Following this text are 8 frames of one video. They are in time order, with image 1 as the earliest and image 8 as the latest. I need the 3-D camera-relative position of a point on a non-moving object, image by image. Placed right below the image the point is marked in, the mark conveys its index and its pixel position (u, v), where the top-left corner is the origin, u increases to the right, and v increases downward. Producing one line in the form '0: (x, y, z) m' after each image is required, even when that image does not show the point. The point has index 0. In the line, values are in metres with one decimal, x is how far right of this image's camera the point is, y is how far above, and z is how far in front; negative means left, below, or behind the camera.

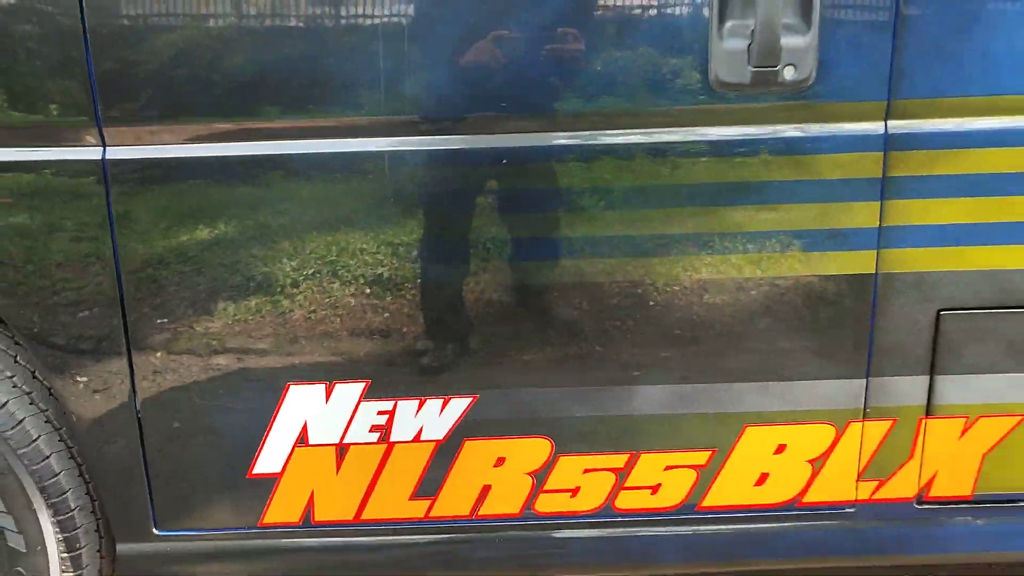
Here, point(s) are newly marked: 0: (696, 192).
0: (+0.2, +0.1, +1.2) m
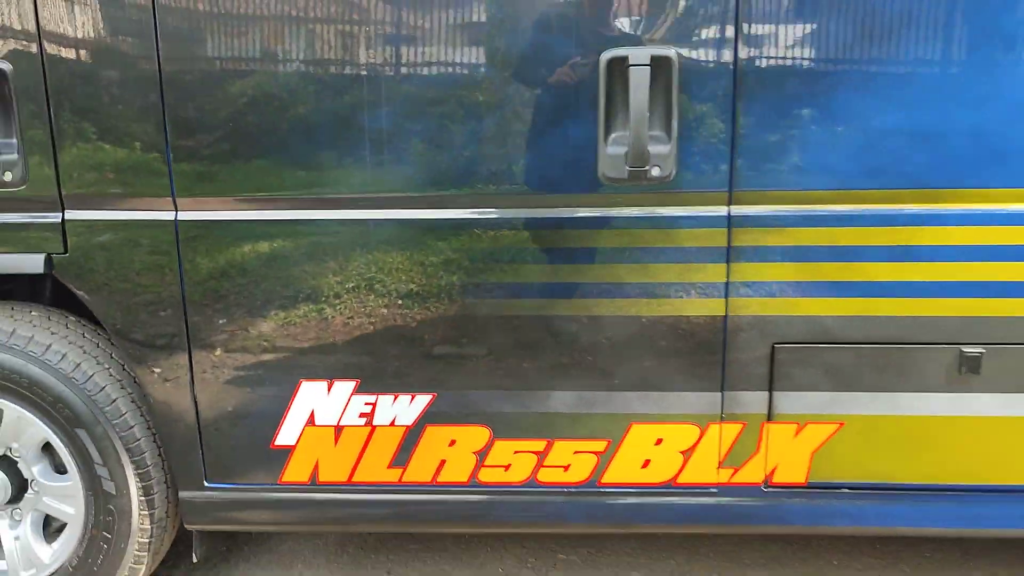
0: (+0.1, +0.1, +1.7) m
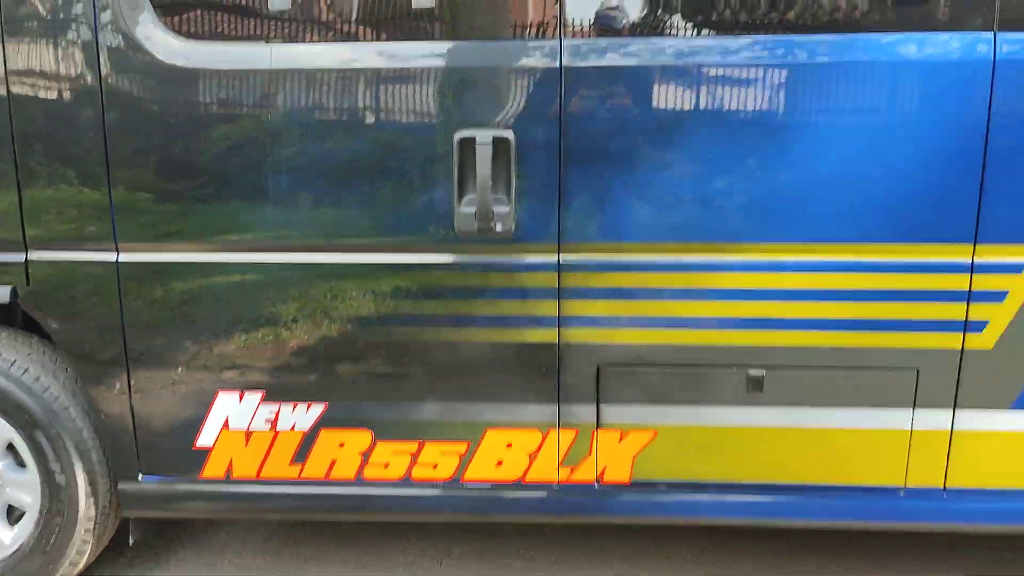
0: (-0.1, 0.0, +2.1) m
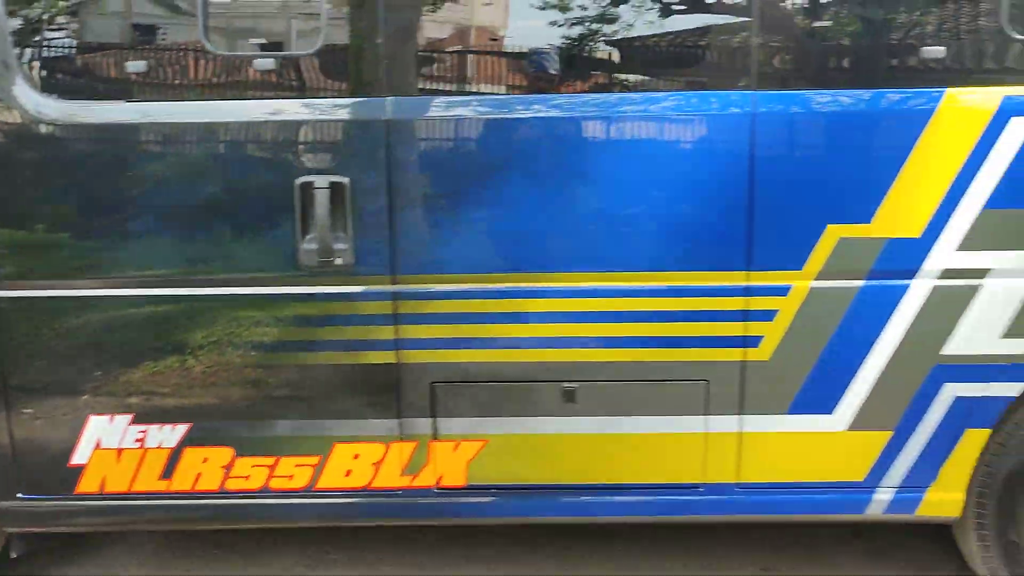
0: (-0.6, -0.1, +2.4) m
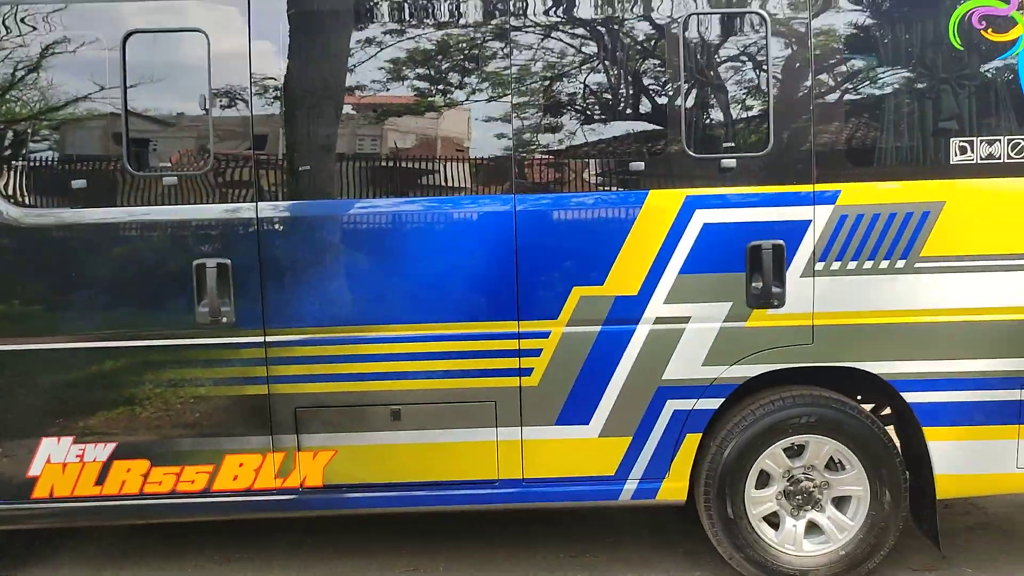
0: (-1.1, -0.3, +3.3) m
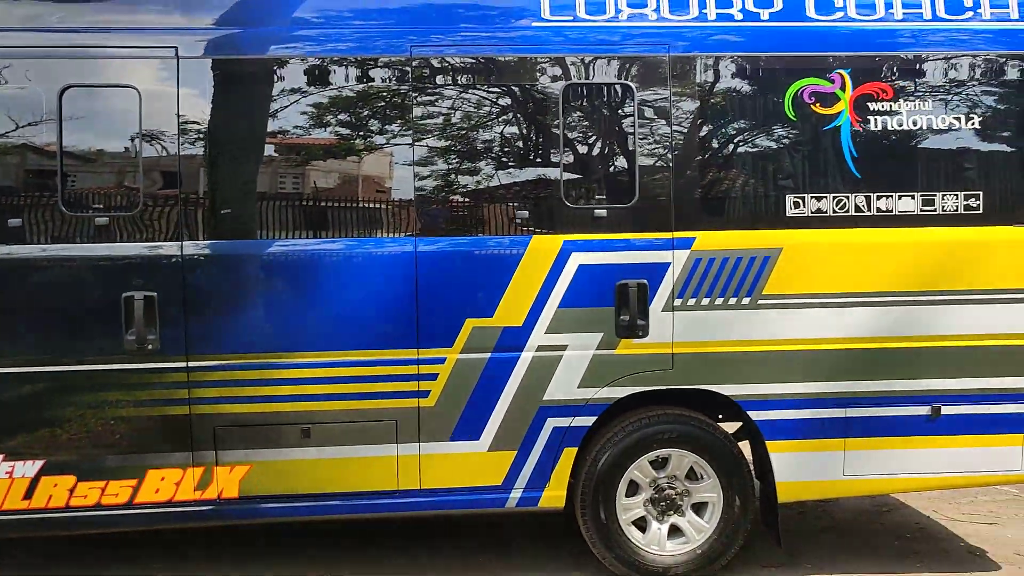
0: (-1.5, -0.4, +3.6) m
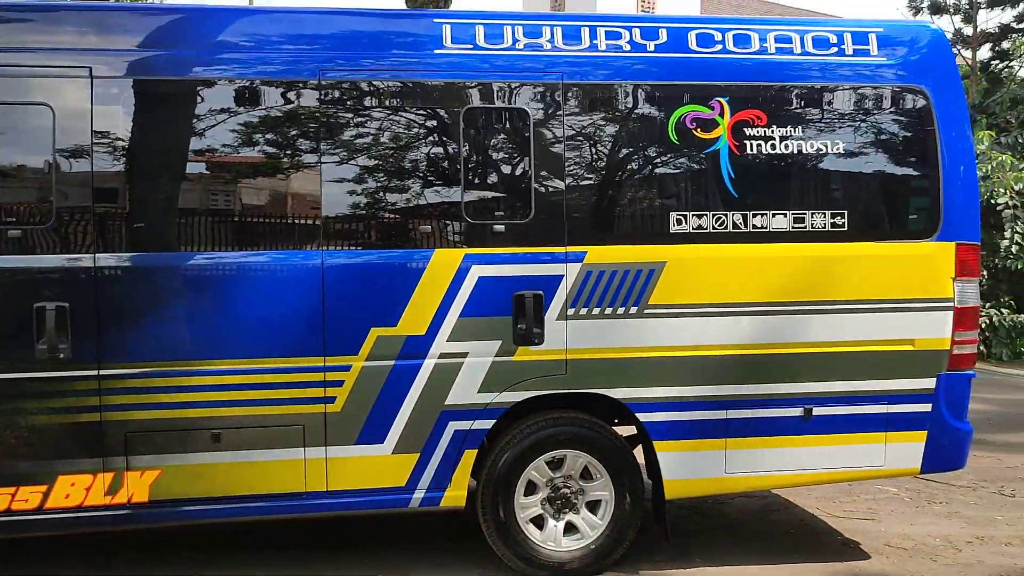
0: (-1.9, -0.4, +3.7) m
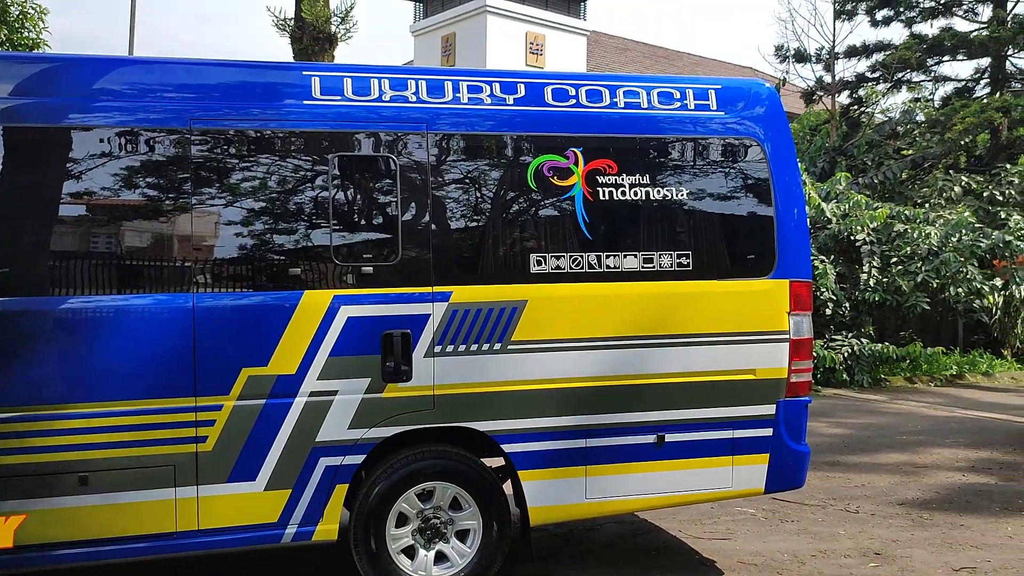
0: (-2.5, -0.6, +3.7) m
